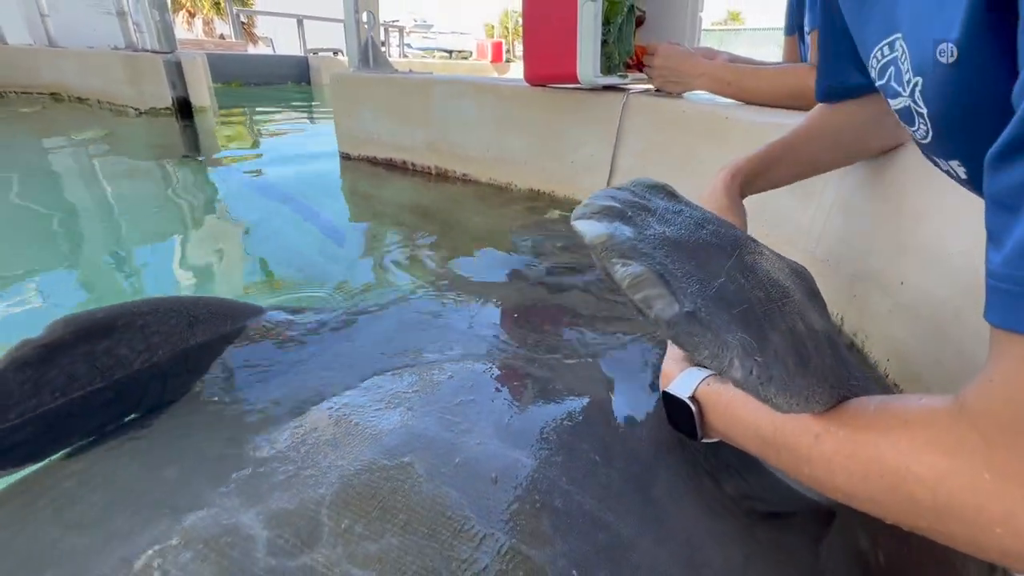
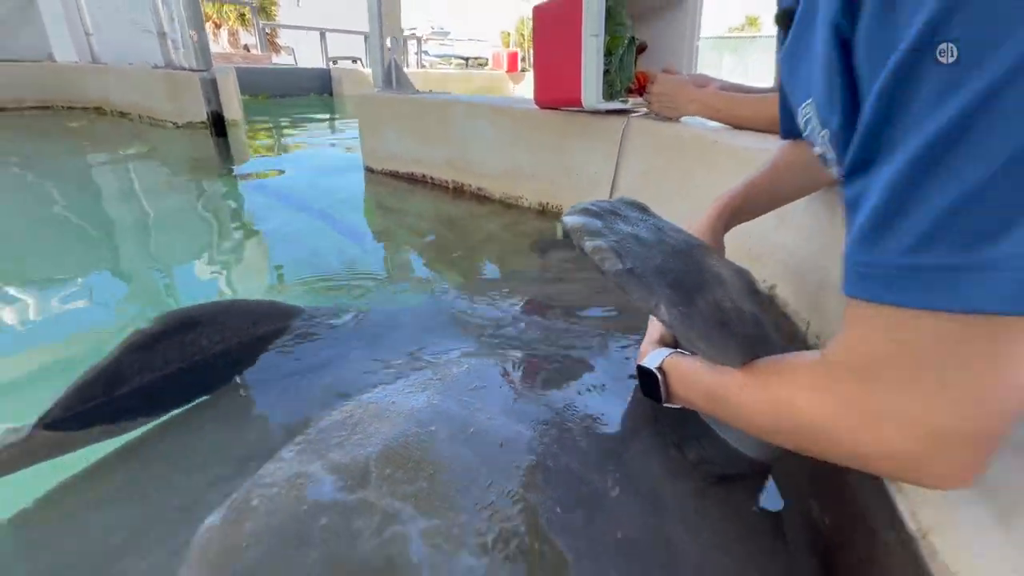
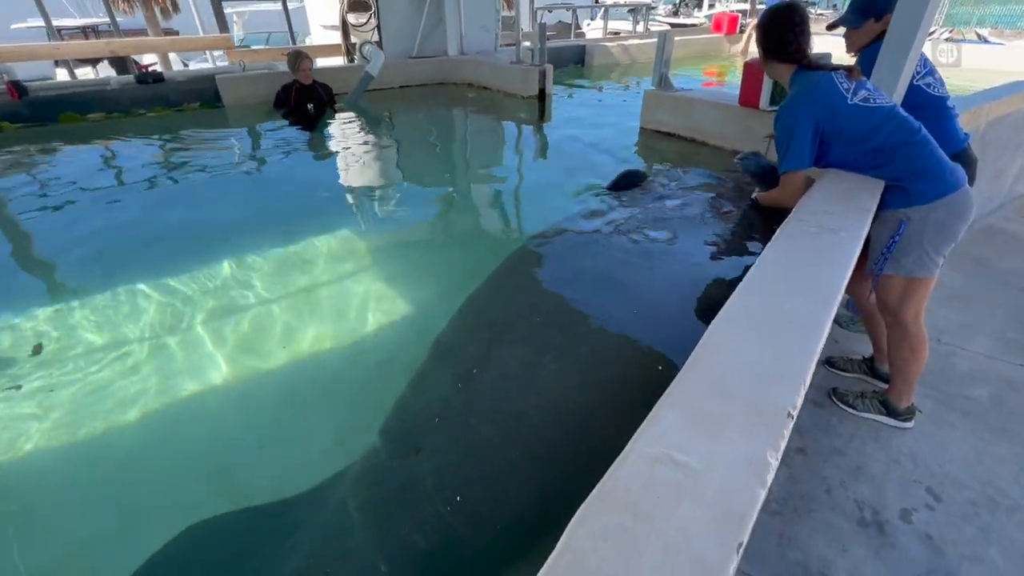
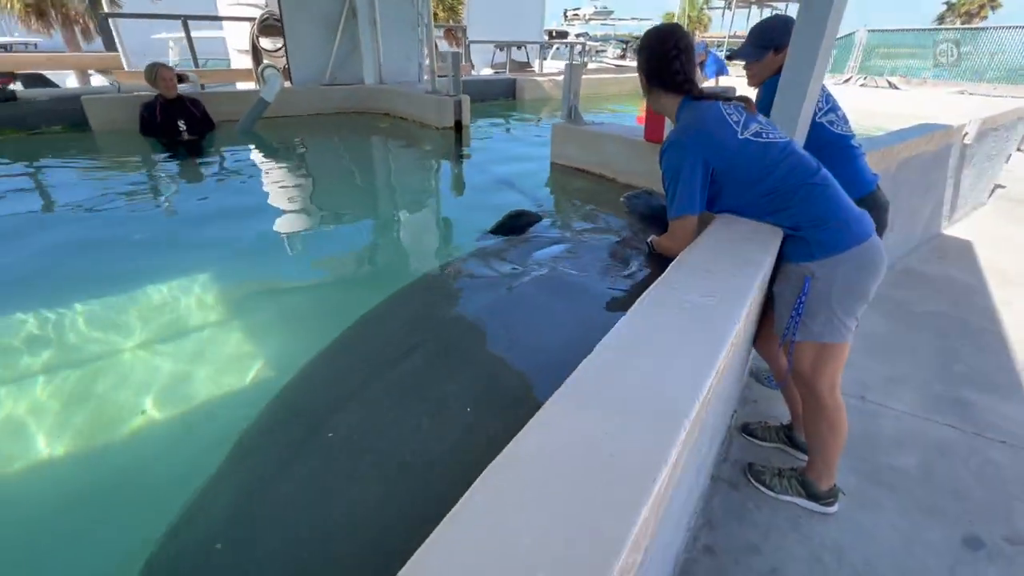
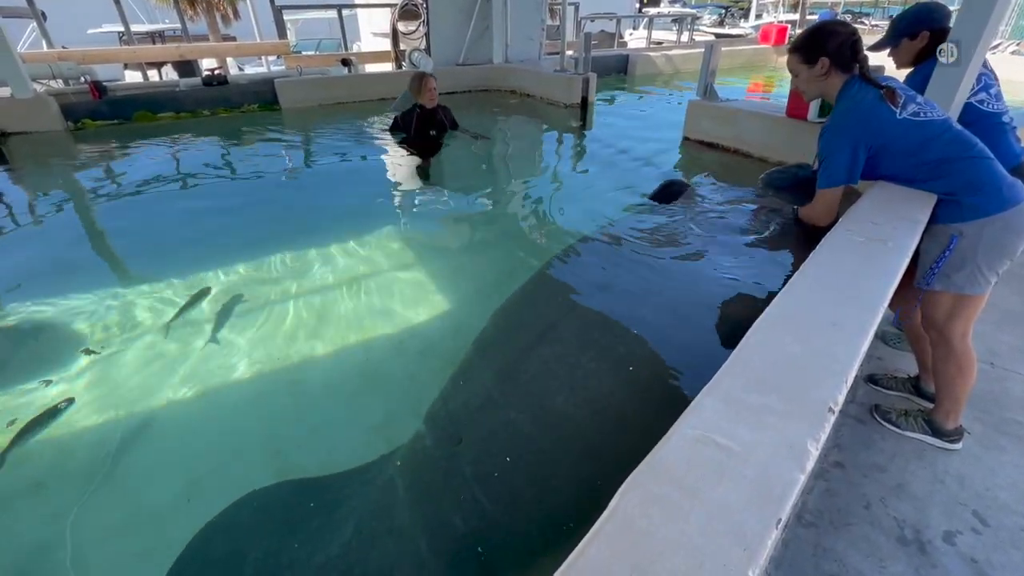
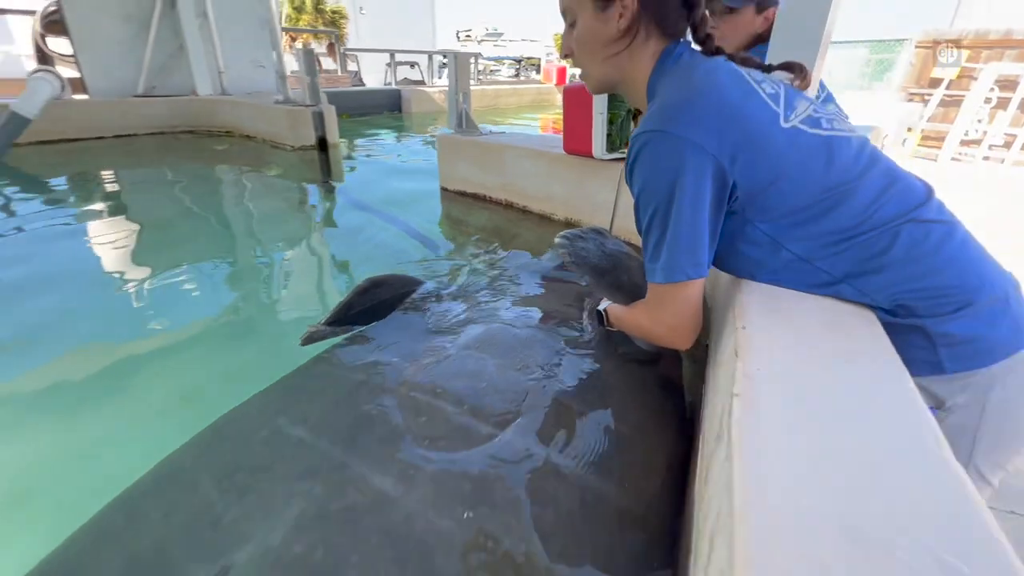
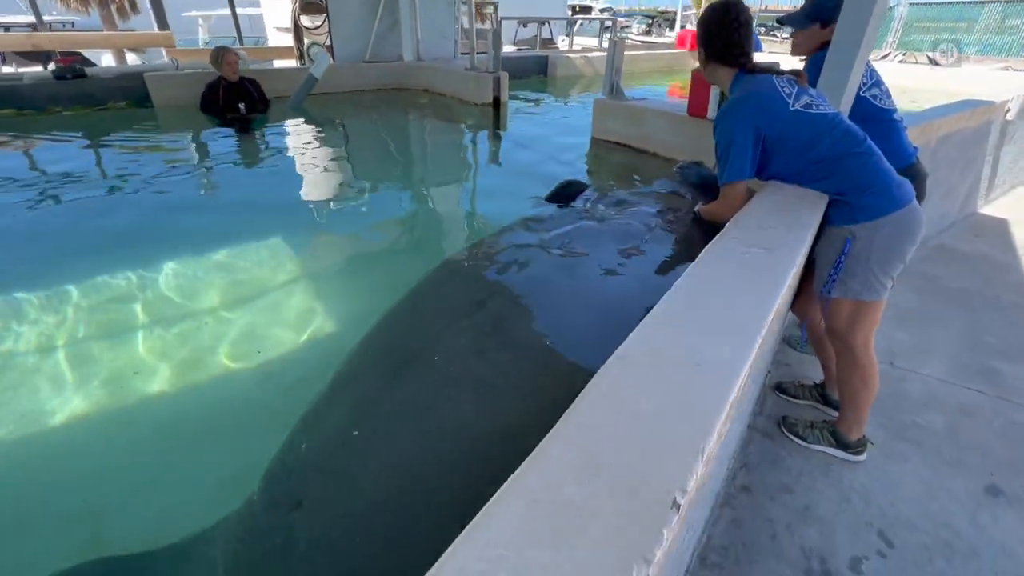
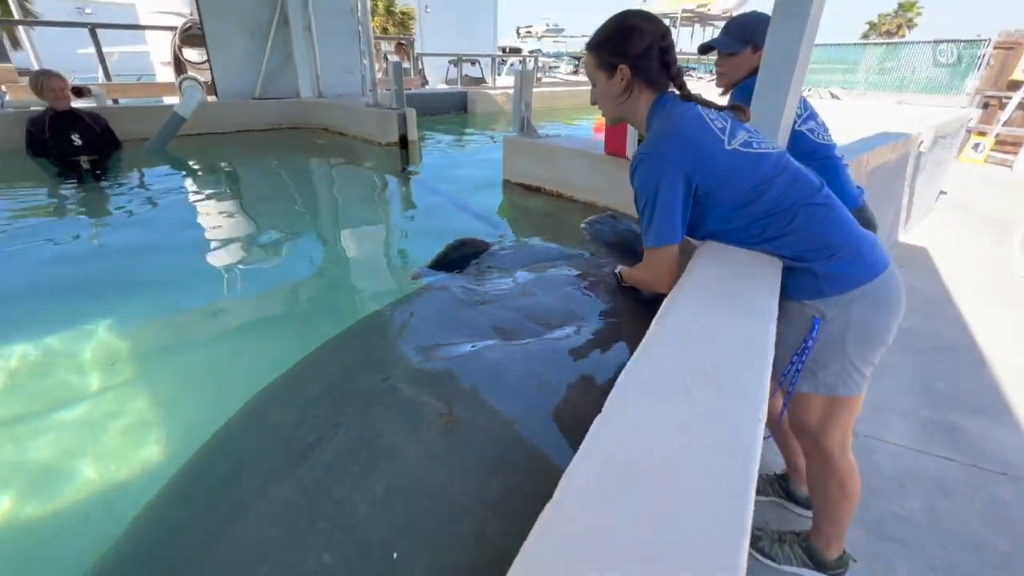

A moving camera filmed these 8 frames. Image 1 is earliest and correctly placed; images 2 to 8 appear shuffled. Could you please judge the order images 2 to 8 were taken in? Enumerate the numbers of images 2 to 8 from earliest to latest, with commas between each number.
2, 6, 8, 4, 7, 3, 5
